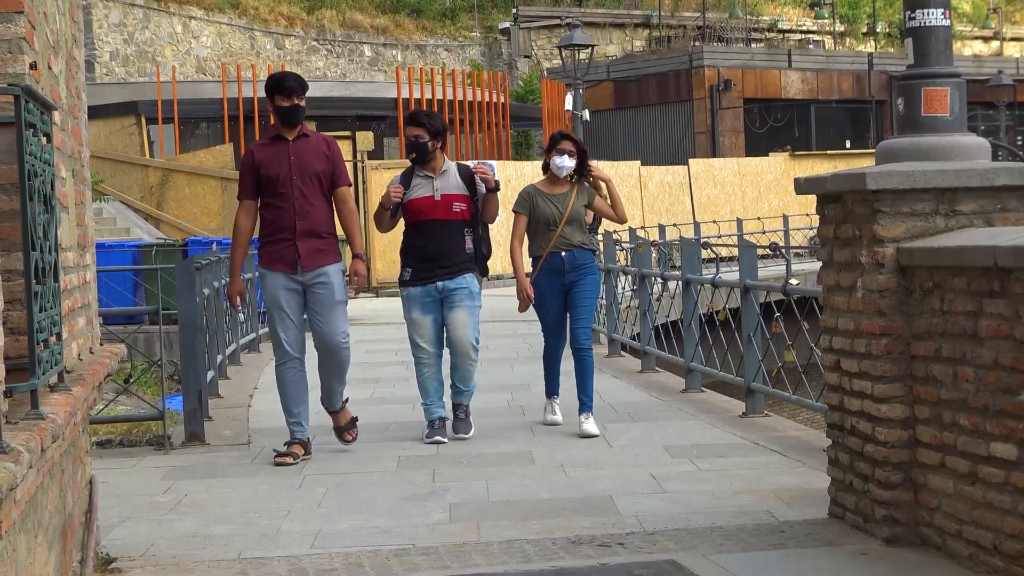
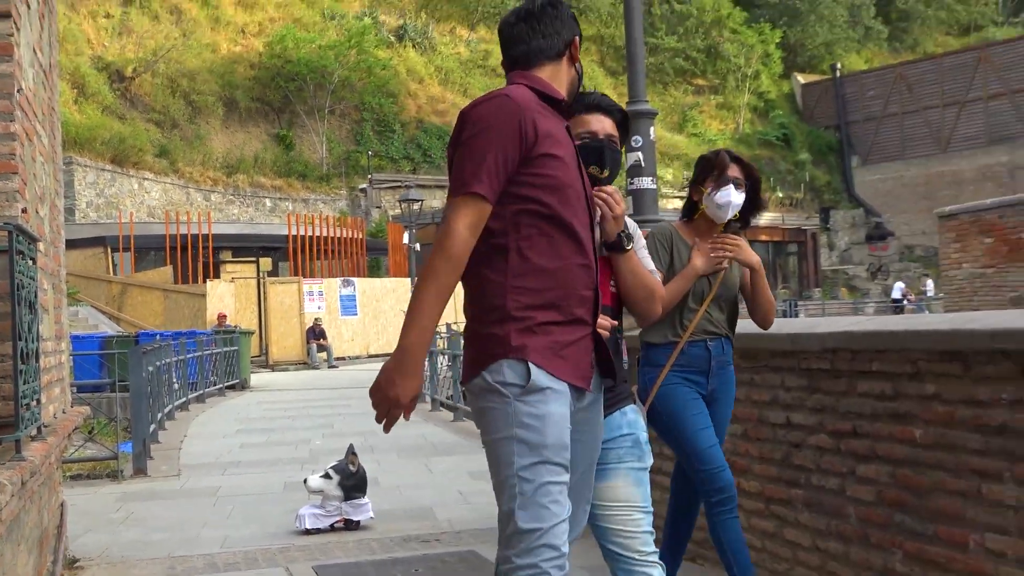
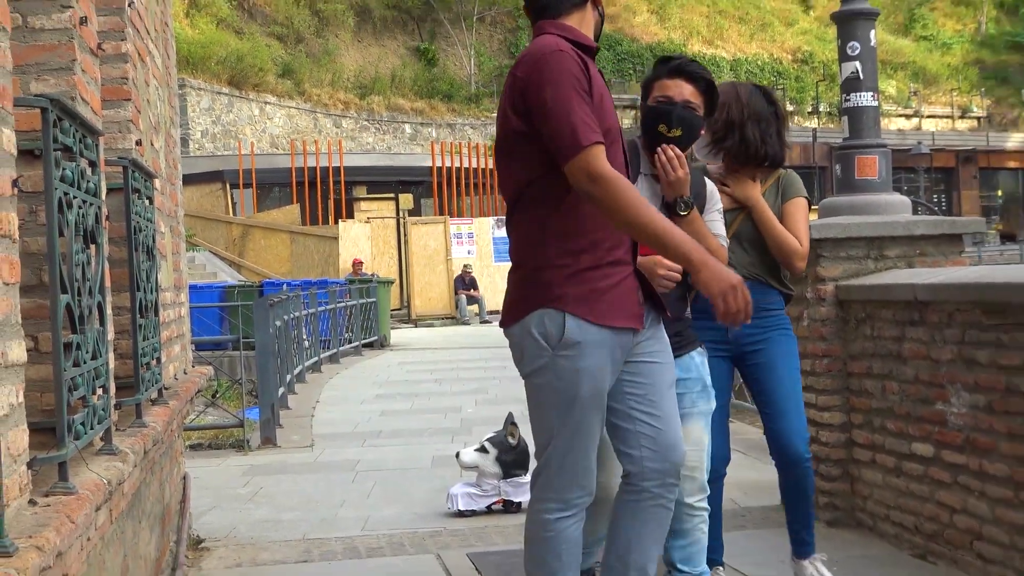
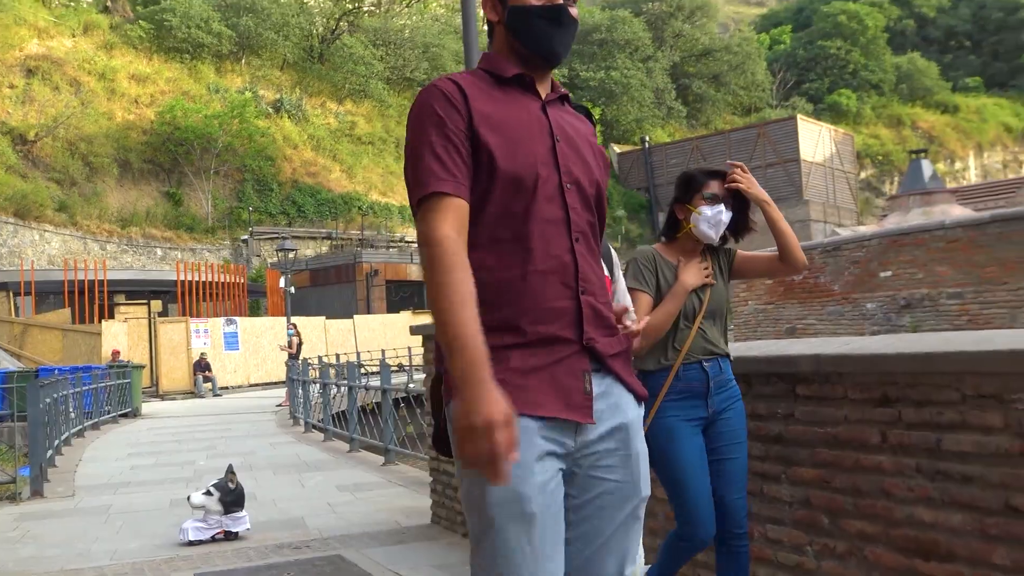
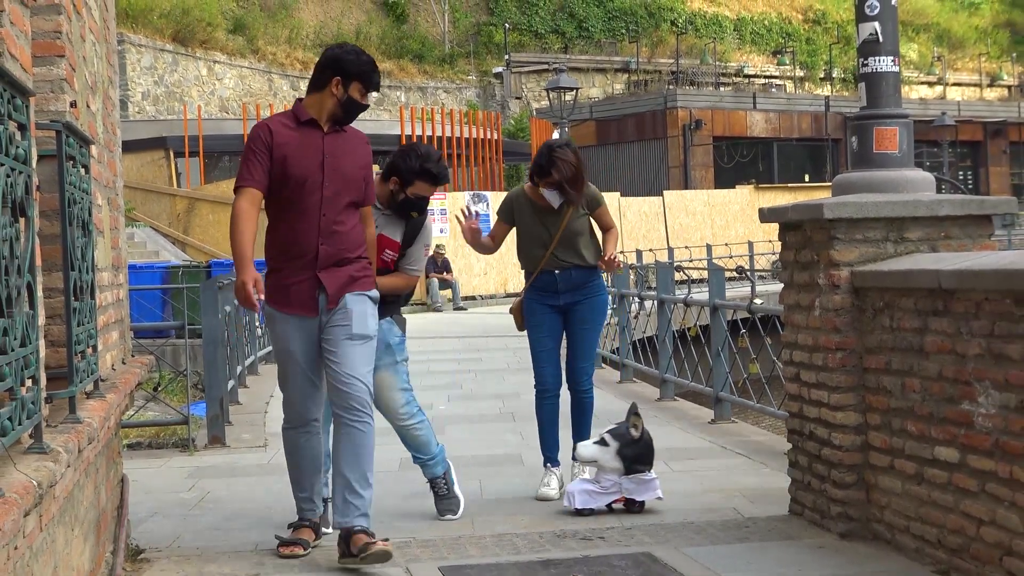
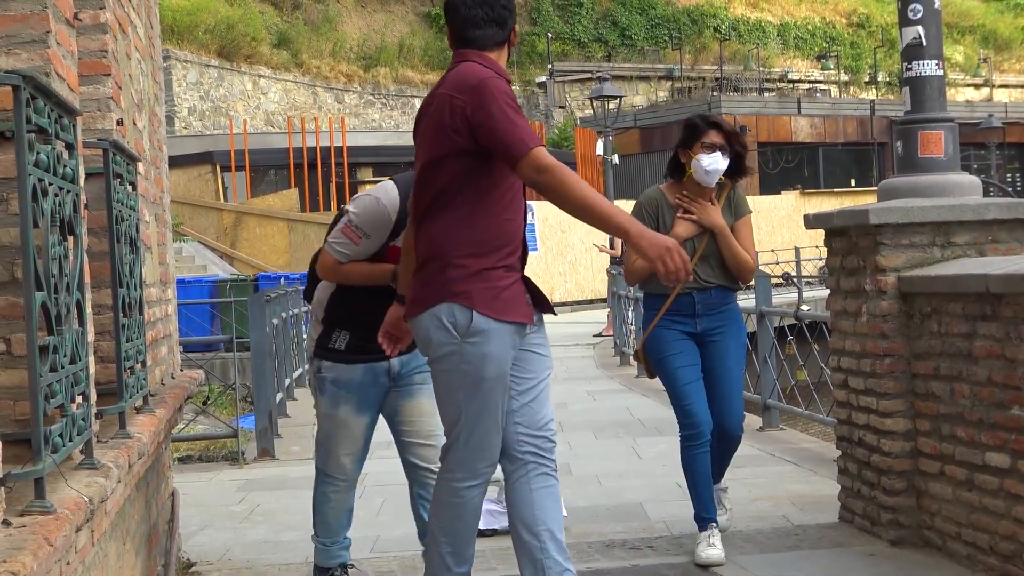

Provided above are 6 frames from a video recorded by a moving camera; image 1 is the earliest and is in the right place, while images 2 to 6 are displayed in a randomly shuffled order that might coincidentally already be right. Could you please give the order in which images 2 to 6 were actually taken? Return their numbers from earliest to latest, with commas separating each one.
5, 6, 3, 2, 4
